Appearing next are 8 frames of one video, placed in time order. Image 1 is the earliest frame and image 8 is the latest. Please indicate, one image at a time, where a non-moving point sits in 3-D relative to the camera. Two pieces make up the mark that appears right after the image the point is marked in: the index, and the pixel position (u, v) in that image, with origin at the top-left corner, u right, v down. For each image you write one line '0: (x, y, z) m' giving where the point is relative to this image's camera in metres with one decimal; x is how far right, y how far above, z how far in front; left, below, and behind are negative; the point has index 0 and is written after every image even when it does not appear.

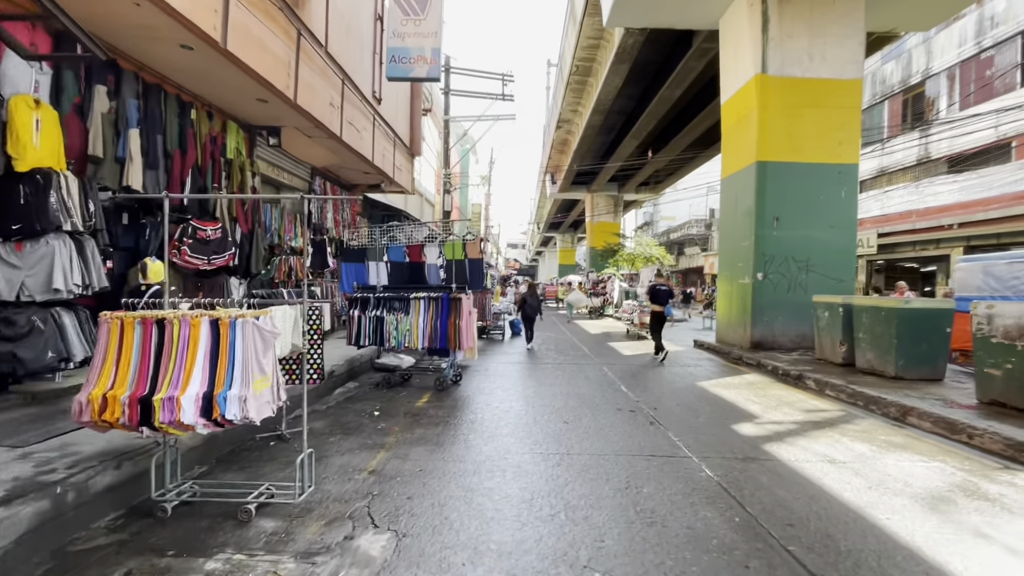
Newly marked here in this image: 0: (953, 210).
0: (+18.5, +3.2, +19.9) m
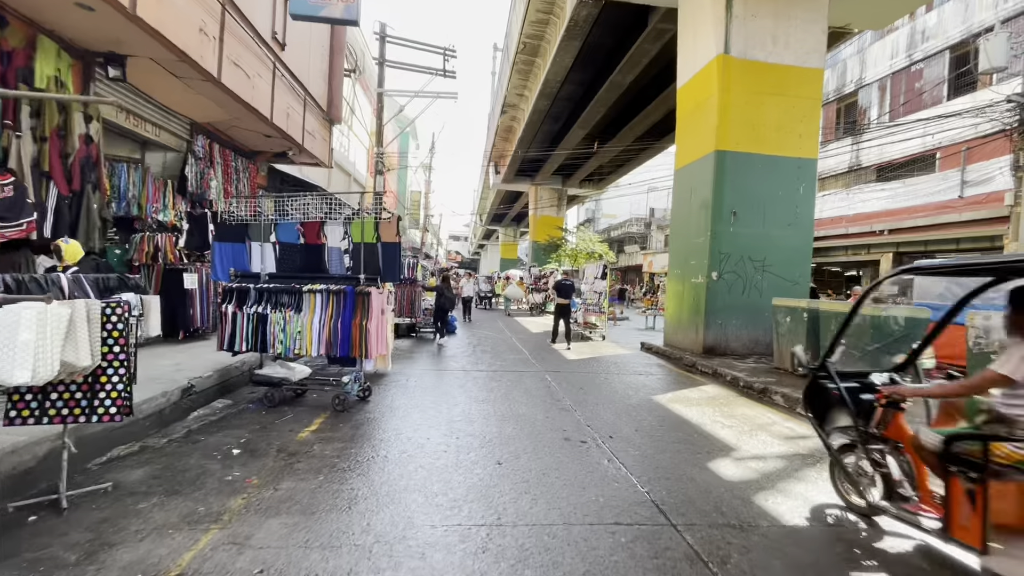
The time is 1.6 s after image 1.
0: (+15.9, +3.0, +20.4) m
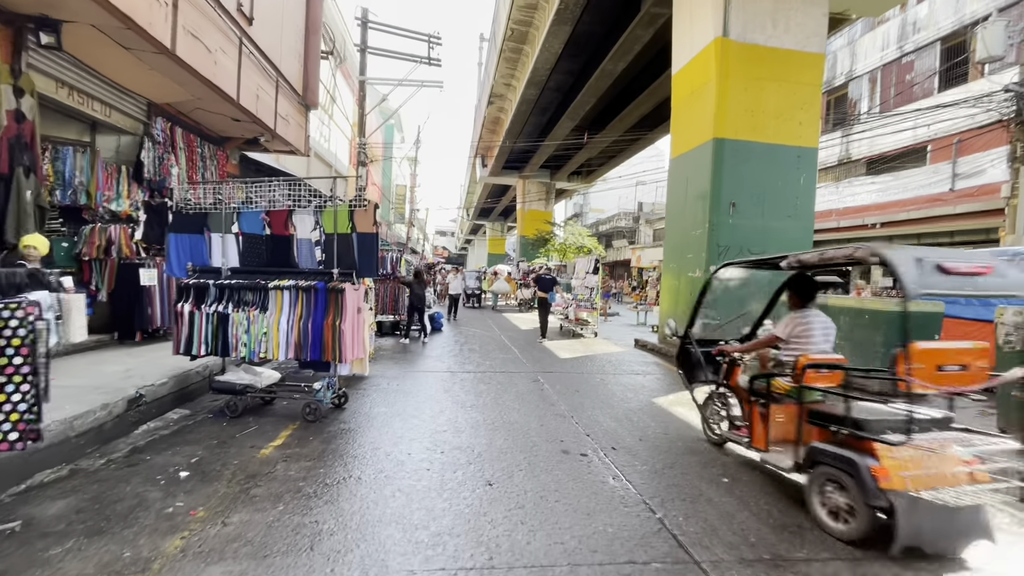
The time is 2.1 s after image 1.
0: (+15.4, +3.3, +20.3) m
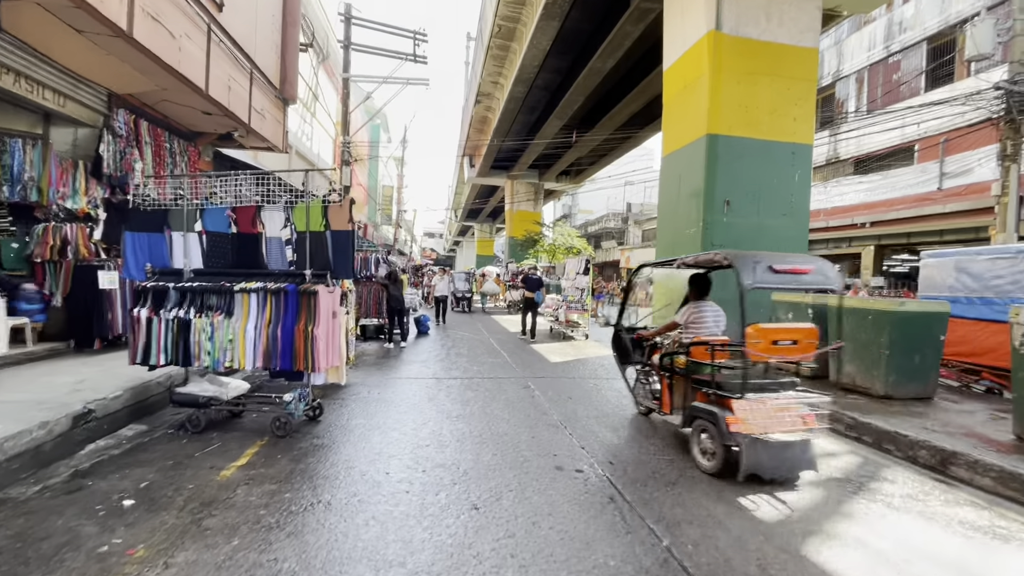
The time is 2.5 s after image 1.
0: (+14.9, +3.3, +20.3) m
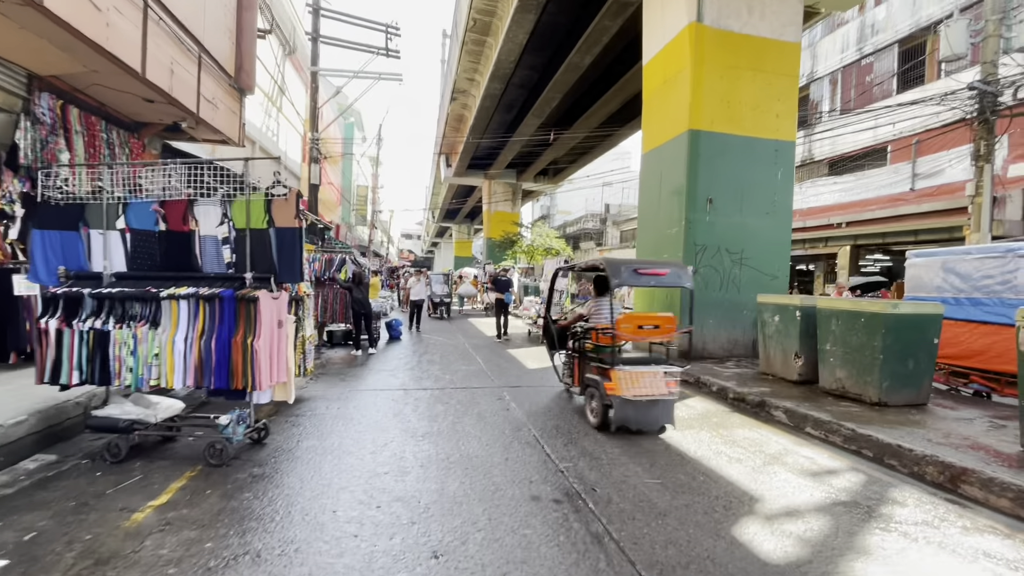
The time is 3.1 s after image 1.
0: (+14.0, +3.3, +20.4) m
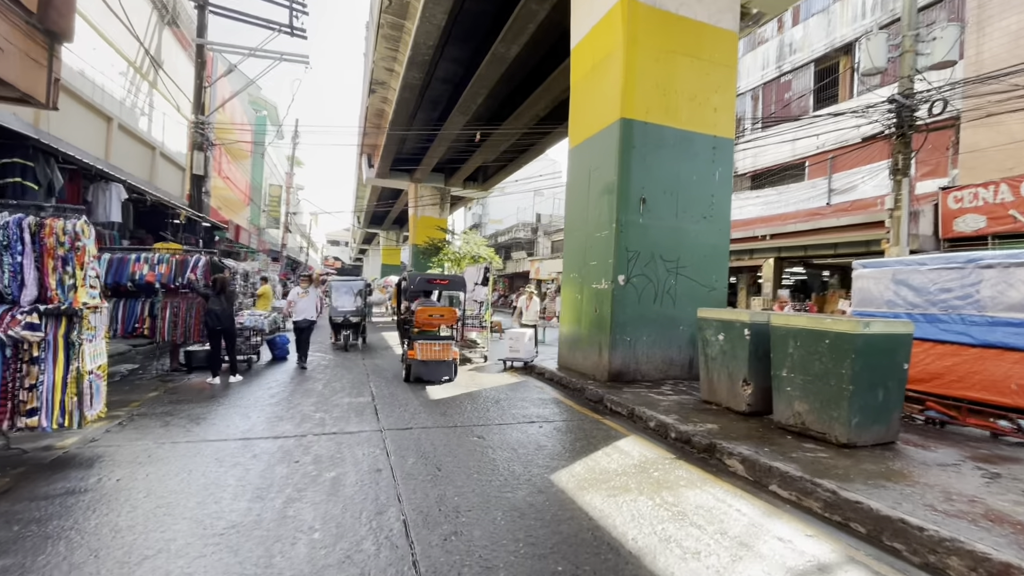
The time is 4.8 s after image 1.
0: (+10.8, +2.8, +20.5) m
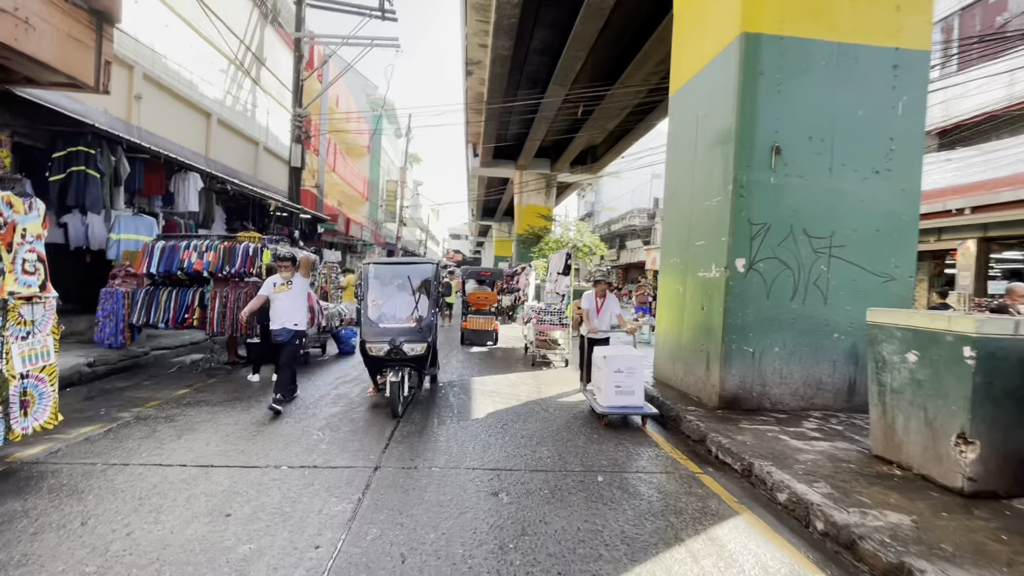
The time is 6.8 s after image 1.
0: (+14.4, +3.1, +15.5) m
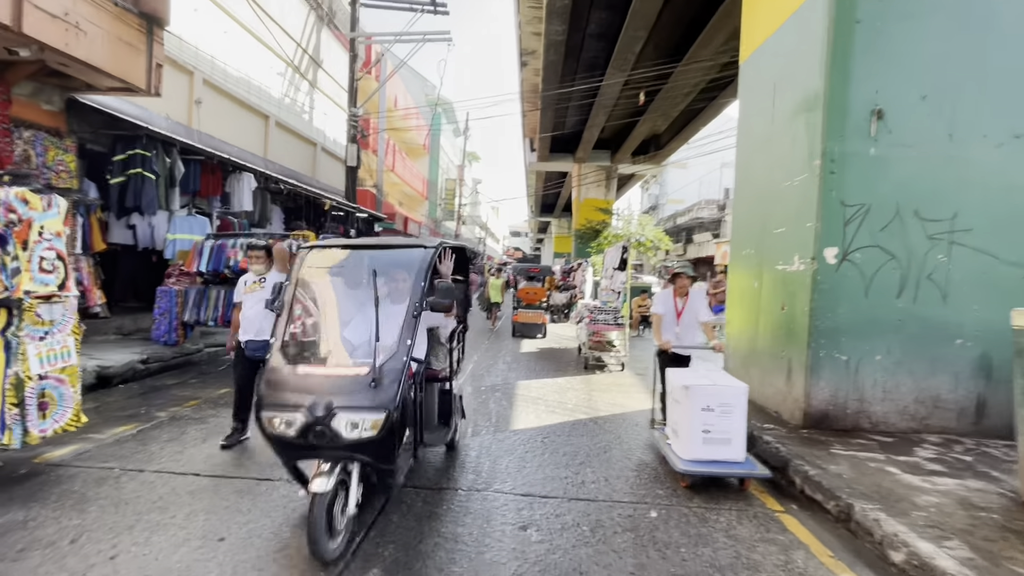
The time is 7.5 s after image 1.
0: (+16.0, +3.2, +12.9) m
